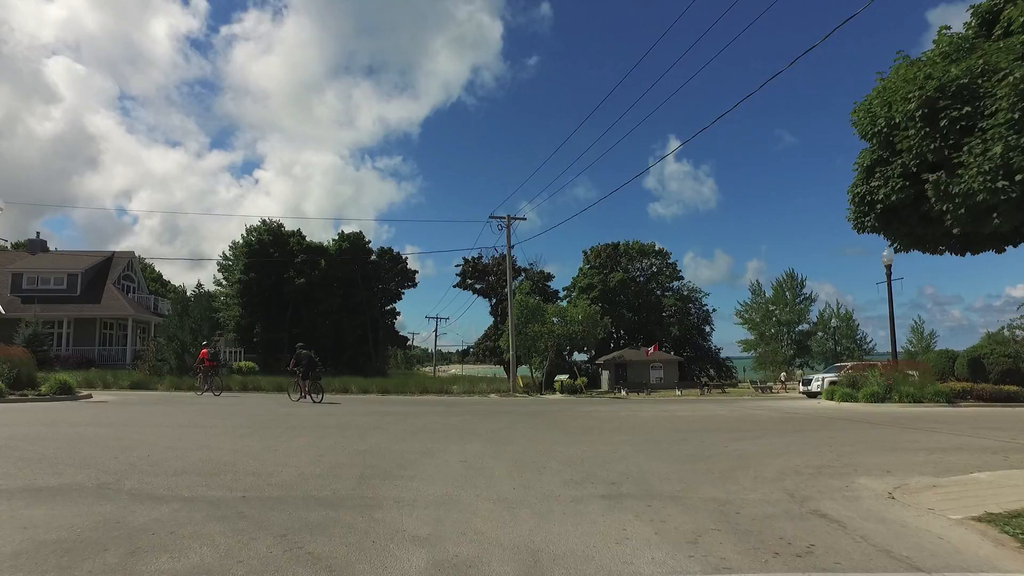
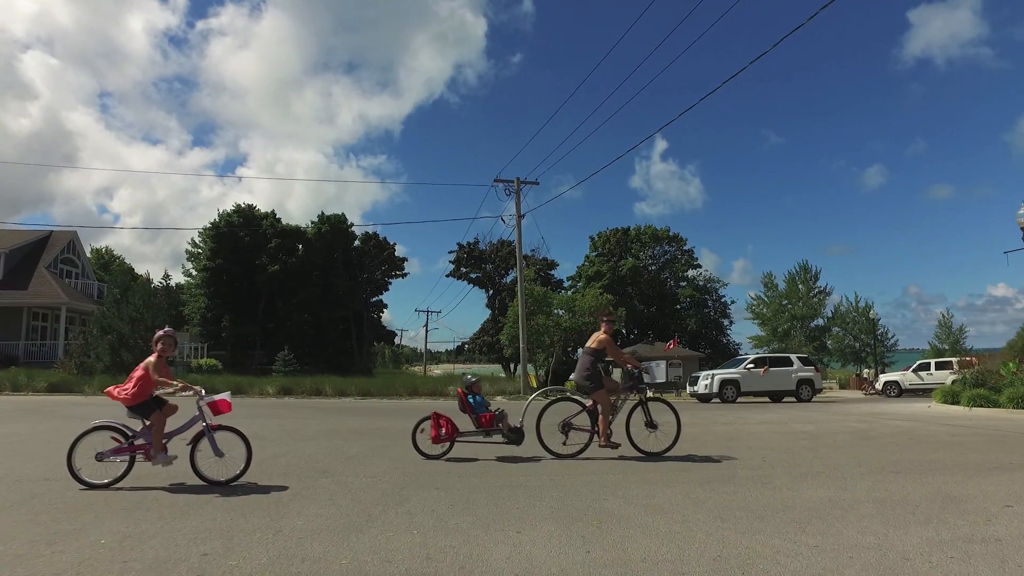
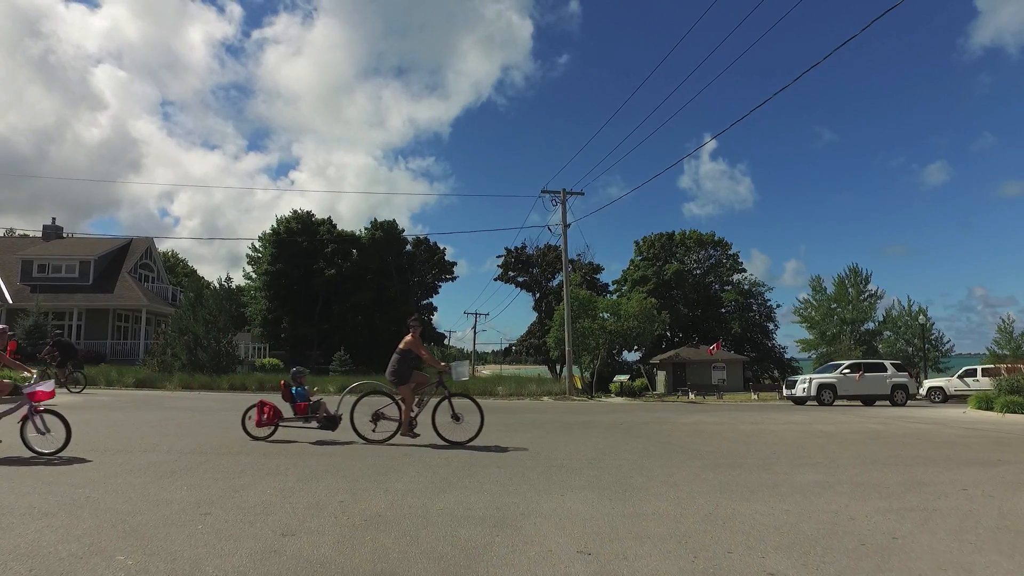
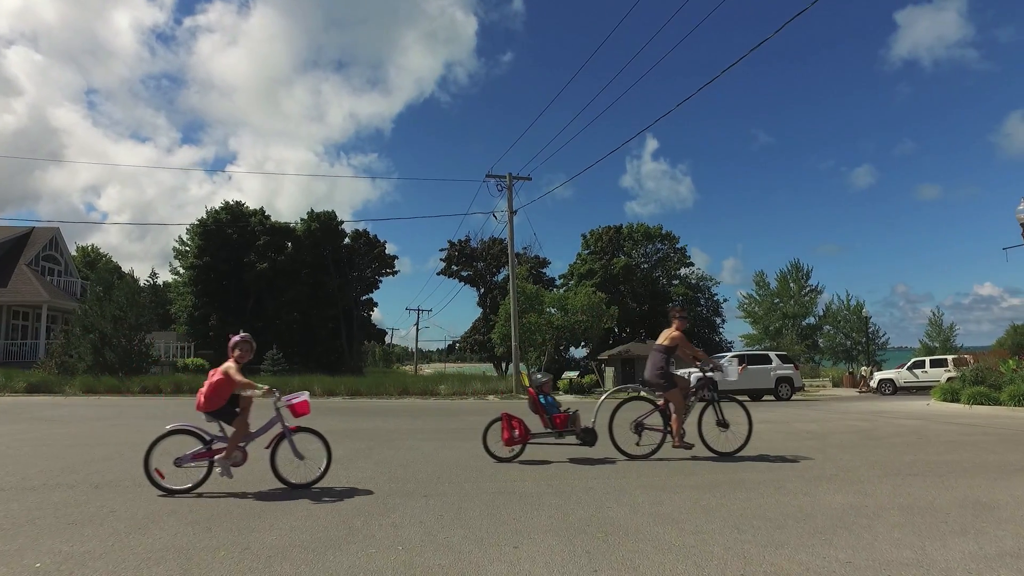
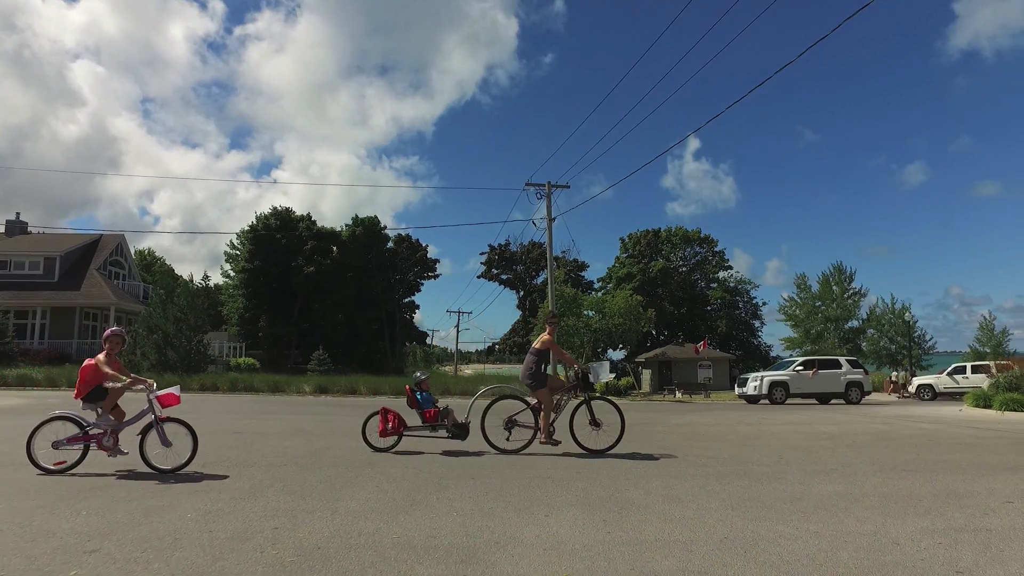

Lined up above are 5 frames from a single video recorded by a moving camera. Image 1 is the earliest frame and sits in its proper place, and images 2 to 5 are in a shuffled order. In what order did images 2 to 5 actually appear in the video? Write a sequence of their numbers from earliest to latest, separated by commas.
3, 5, 2, 4
